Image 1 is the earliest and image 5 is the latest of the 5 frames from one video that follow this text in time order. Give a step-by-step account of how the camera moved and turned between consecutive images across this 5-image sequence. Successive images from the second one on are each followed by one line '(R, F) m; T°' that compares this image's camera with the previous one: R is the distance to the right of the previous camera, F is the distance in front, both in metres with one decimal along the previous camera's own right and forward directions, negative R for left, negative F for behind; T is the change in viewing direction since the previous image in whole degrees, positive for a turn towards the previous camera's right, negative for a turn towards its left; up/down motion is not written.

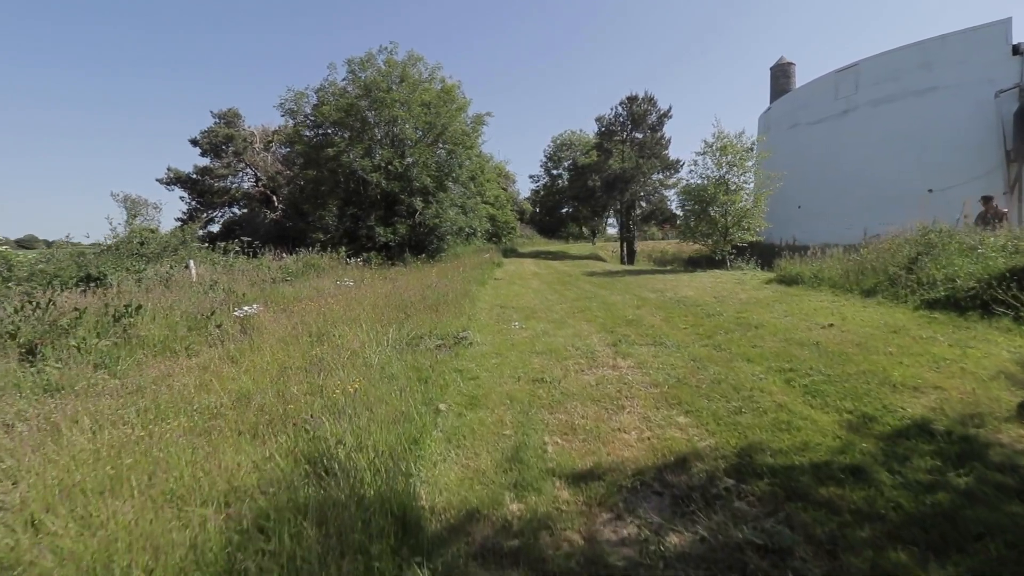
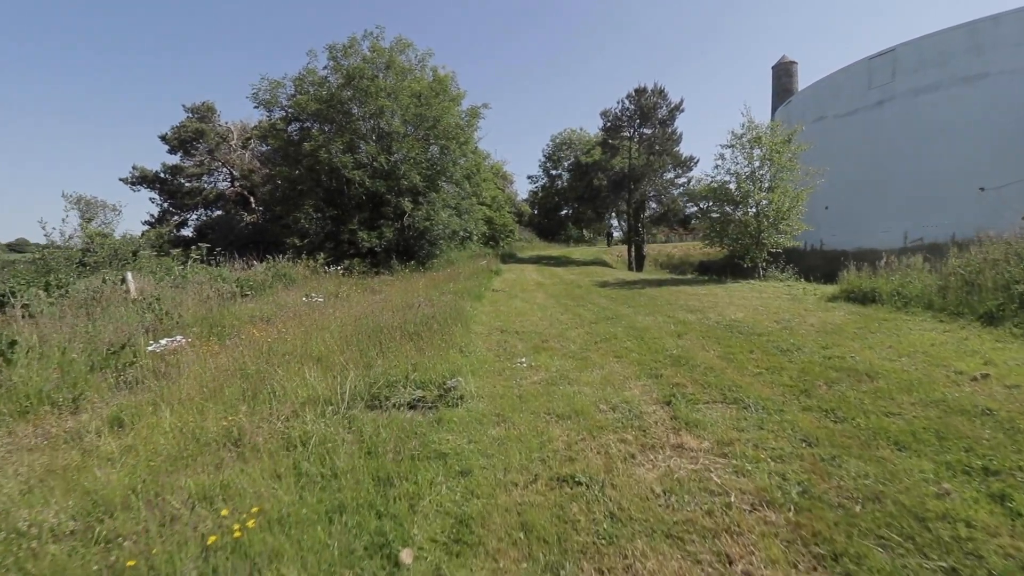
(-0.1, +1.9) m; 0°
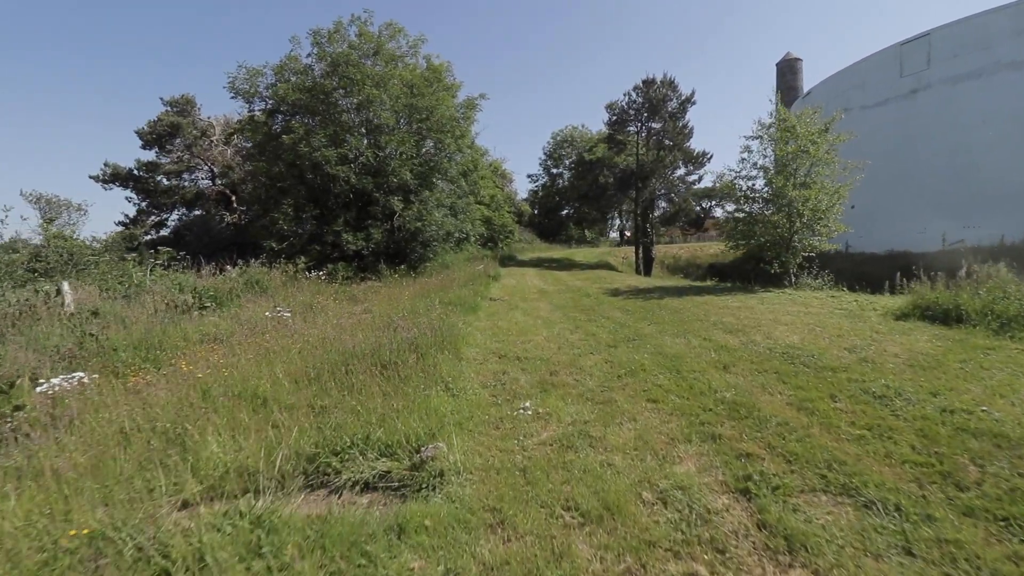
(0.0, +1.4) m; 0°
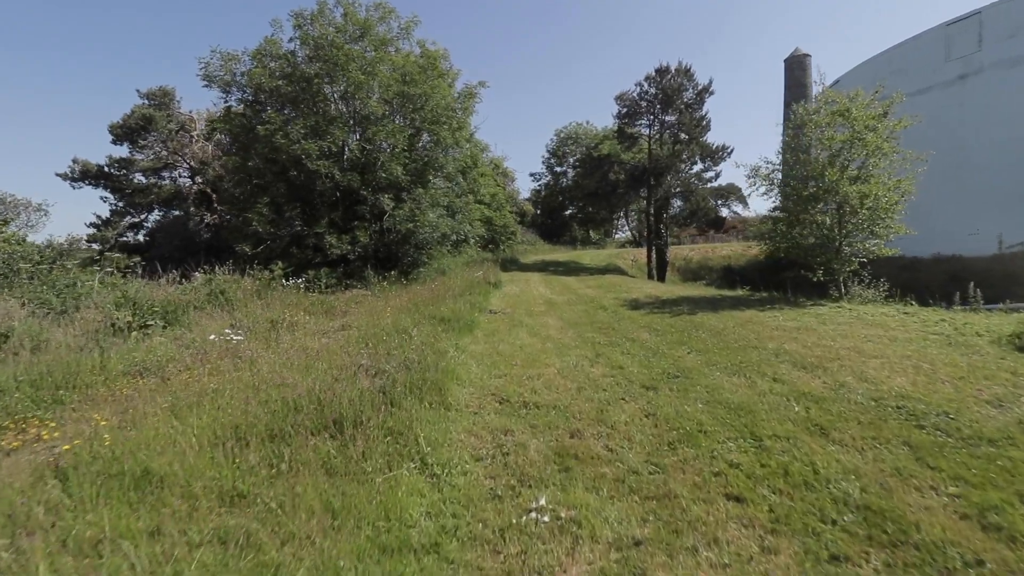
(0.0, +1.5) m; 0°
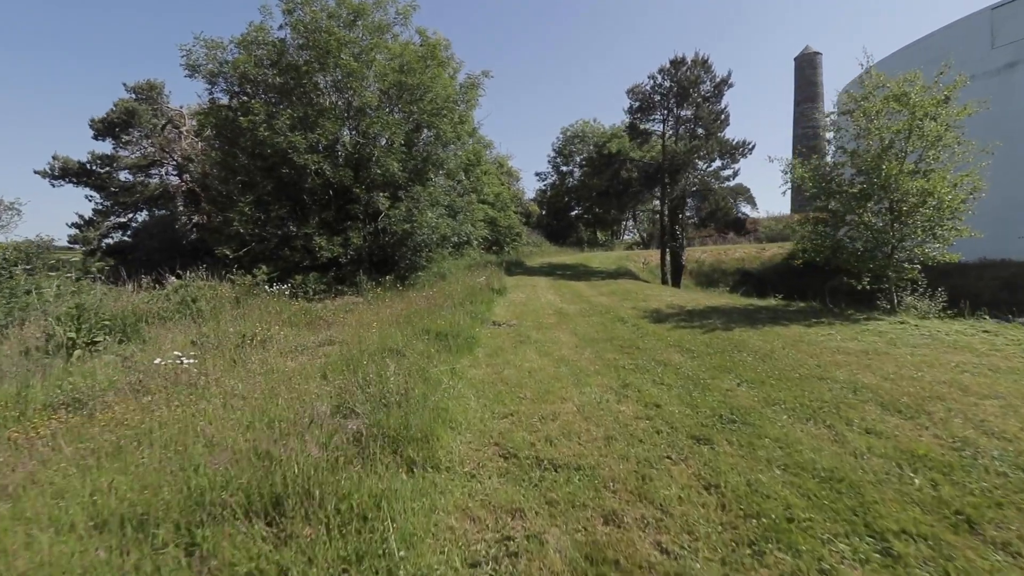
(0.0, +1.1) m; 0°
